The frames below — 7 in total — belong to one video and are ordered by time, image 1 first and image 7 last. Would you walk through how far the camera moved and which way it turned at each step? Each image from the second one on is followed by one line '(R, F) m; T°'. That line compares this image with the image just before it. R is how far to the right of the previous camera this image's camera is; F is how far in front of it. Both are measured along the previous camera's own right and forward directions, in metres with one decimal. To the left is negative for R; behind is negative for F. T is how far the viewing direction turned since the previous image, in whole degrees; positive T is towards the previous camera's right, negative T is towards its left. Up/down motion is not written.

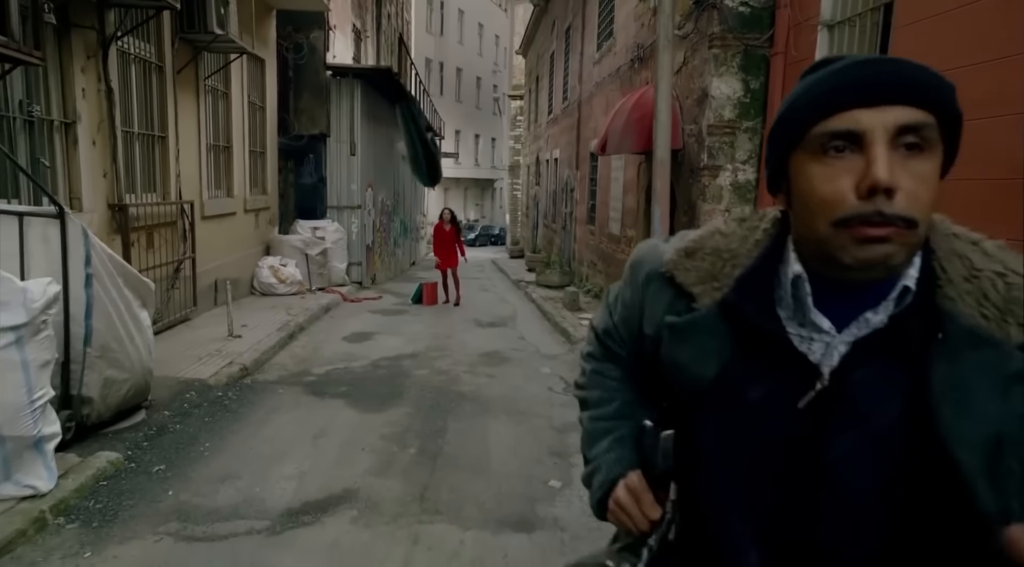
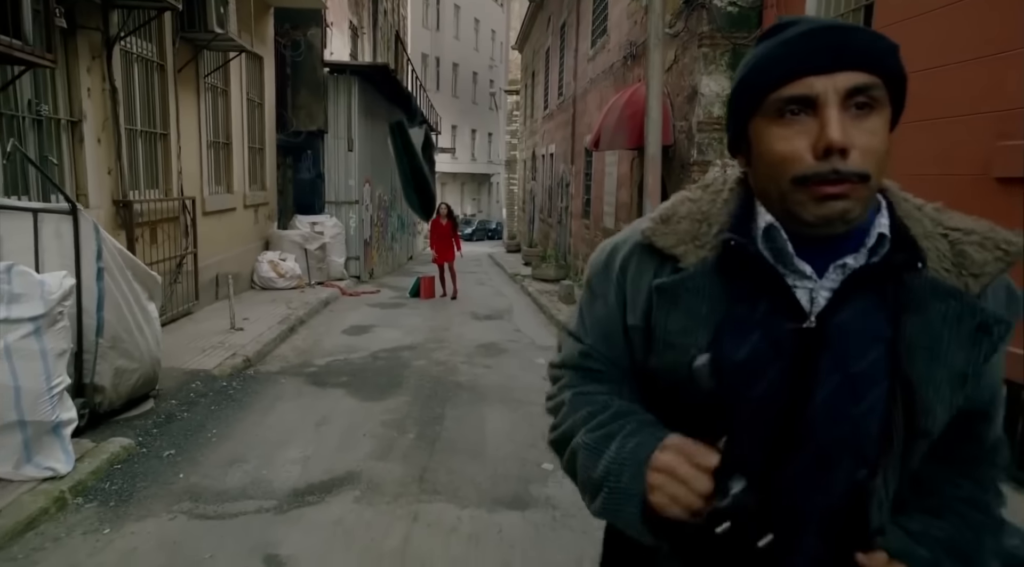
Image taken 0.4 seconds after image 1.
(0.0, -0.2) m; 0°
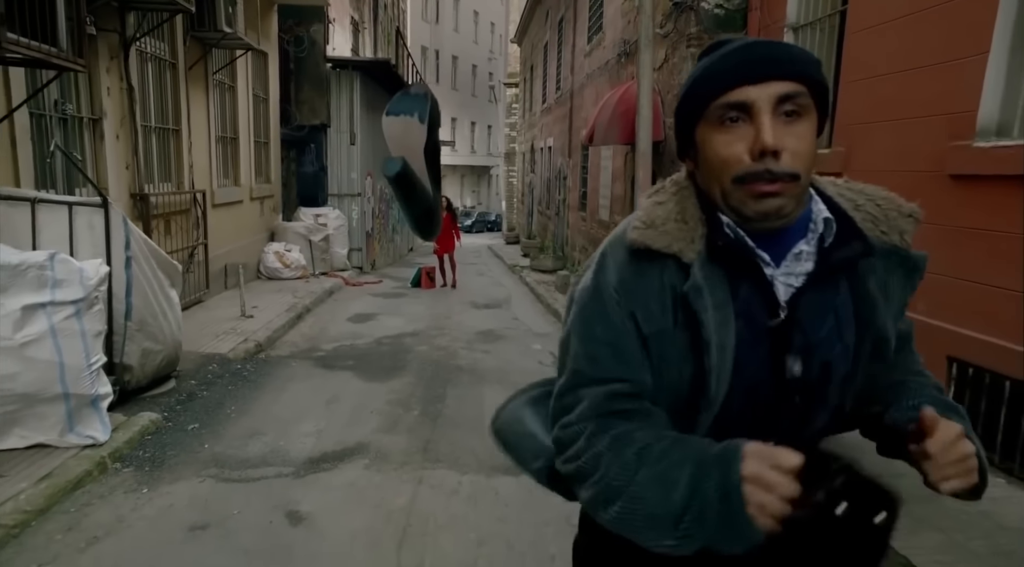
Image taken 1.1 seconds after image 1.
(0.0, -0.4) m; 0°
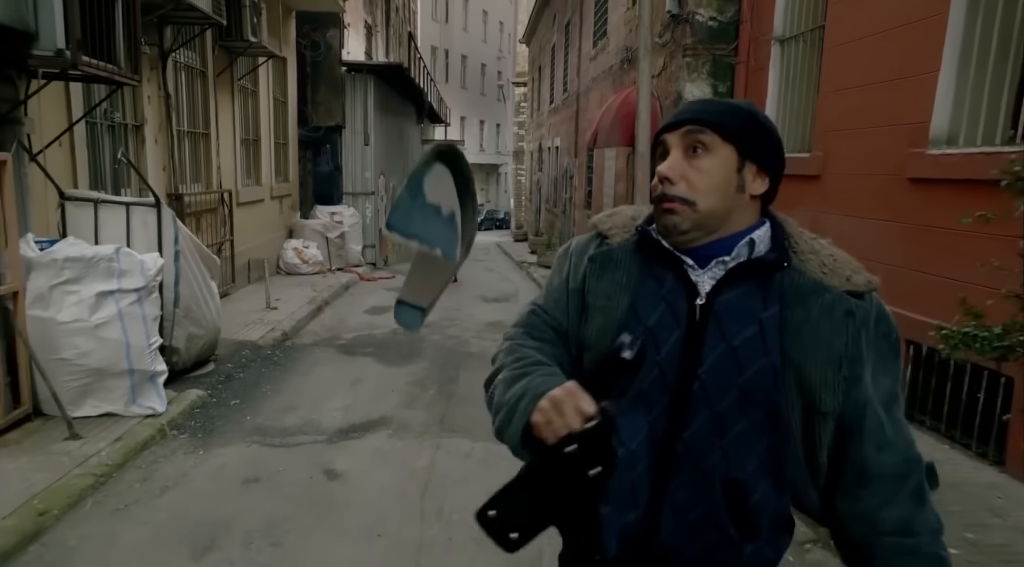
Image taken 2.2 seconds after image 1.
(0.0, -0.6) m; -1°
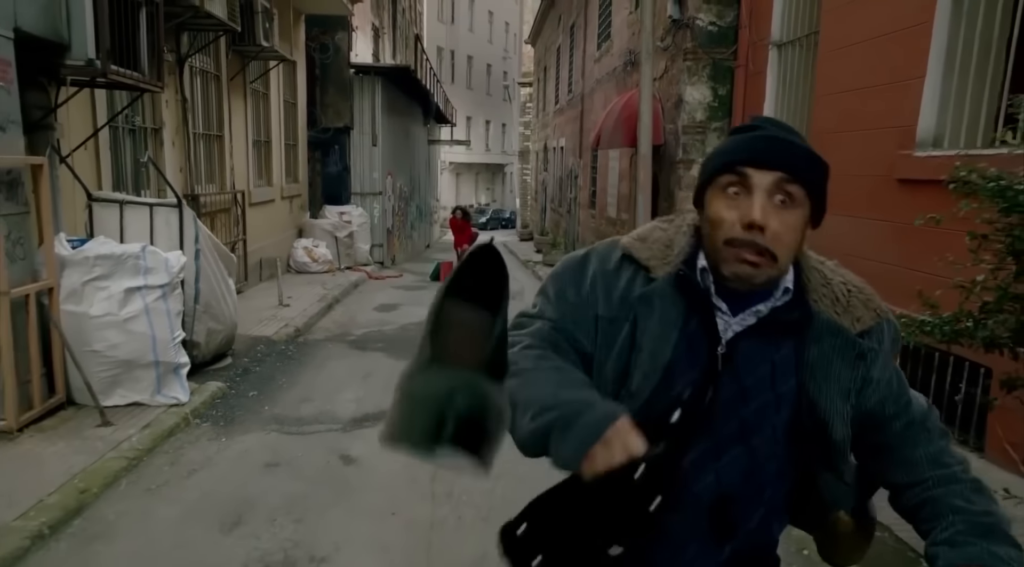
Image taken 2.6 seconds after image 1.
(0.0, -0.3) m; 0°
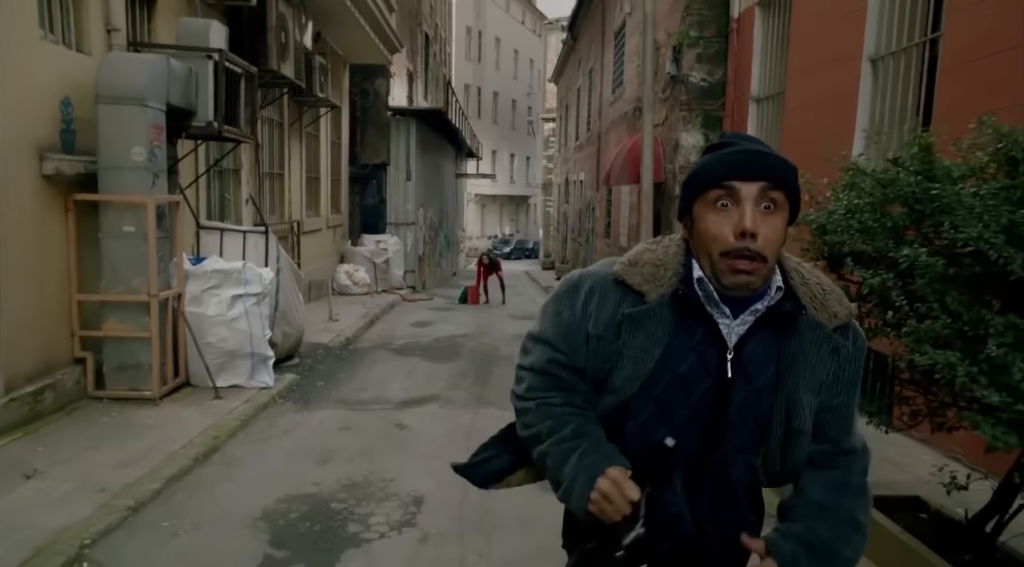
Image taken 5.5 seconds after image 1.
(+0.1, -1.4) m; -2°
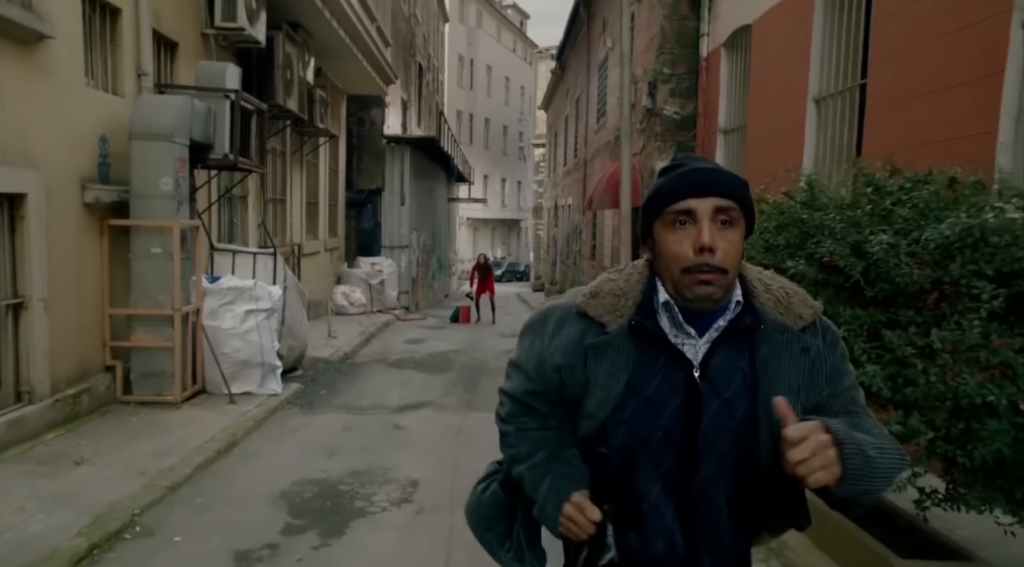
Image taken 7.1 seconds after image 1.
(+0.1, -0.7) m; +1°
